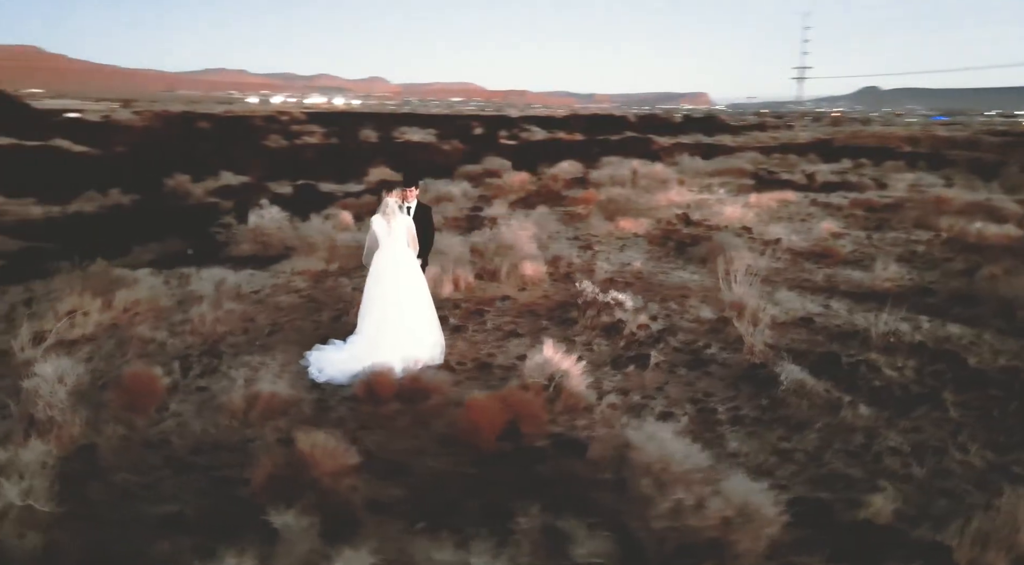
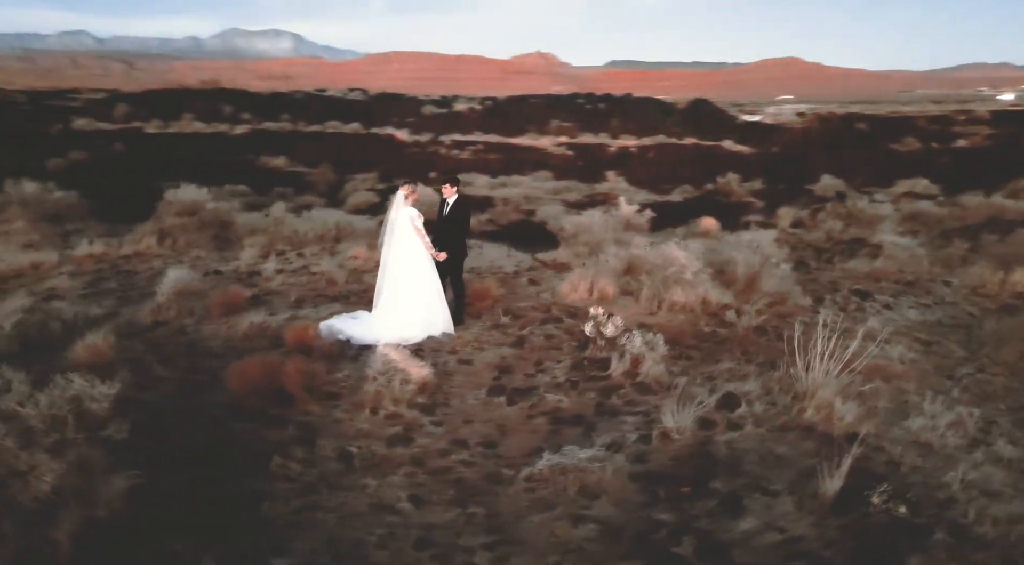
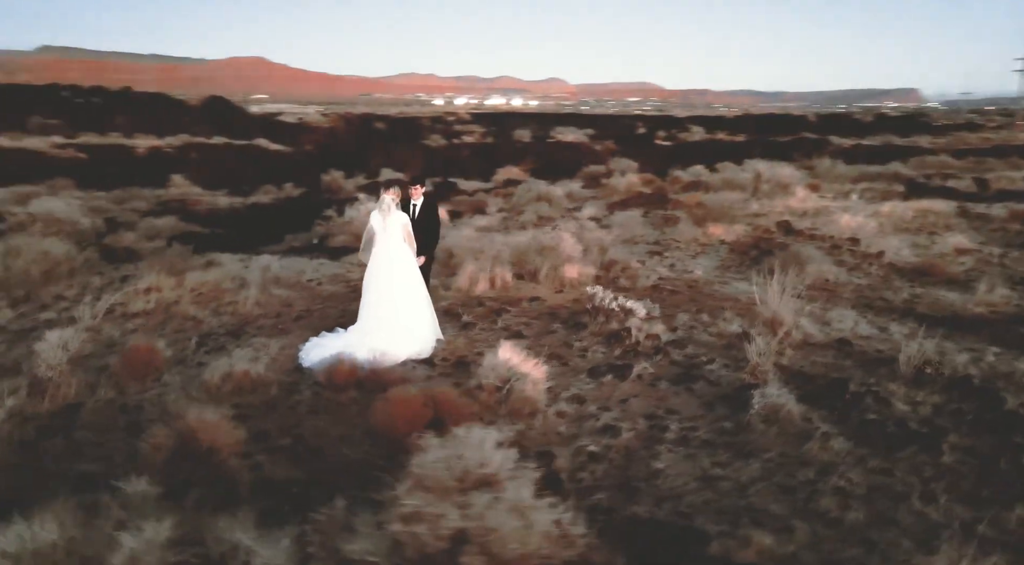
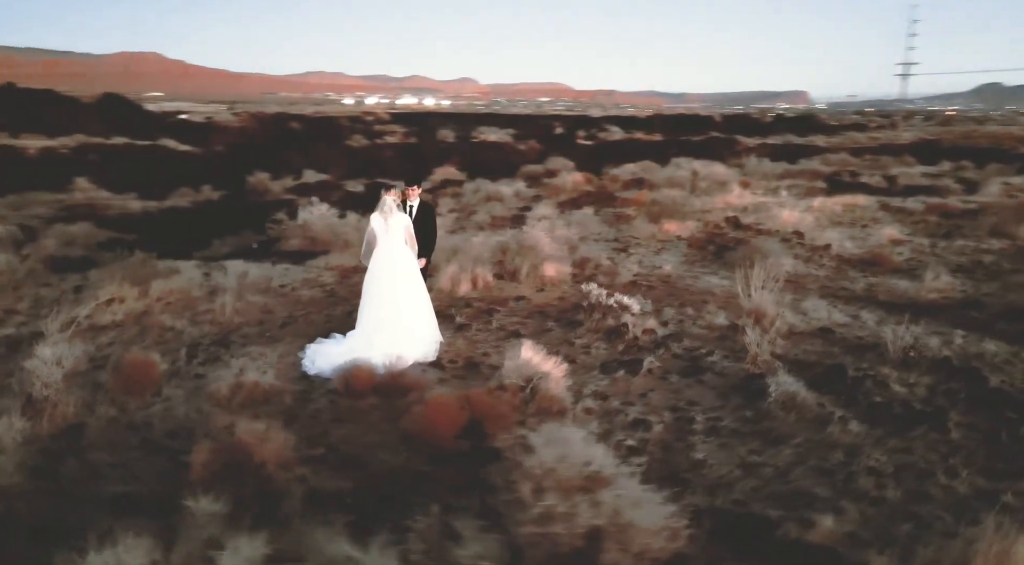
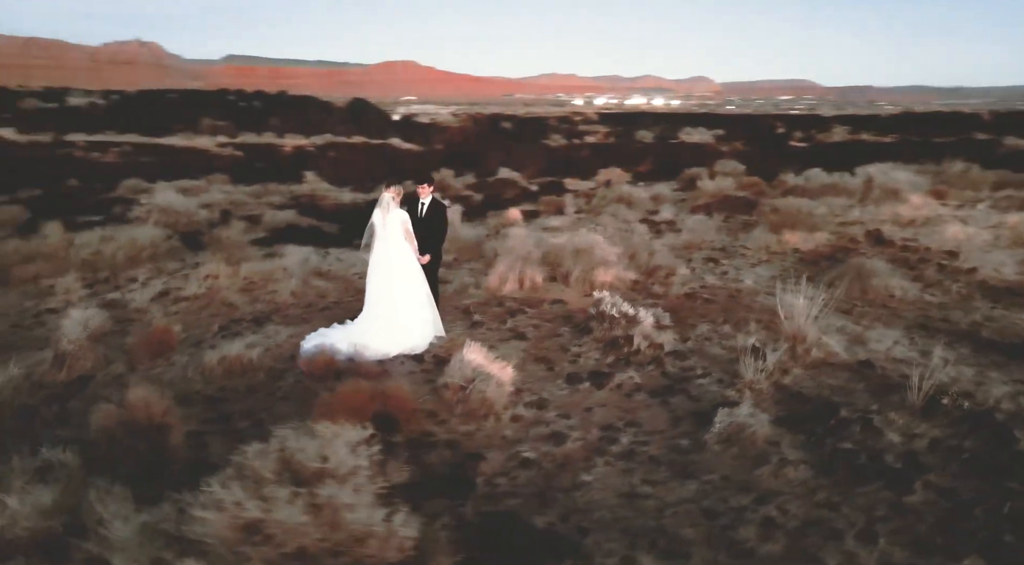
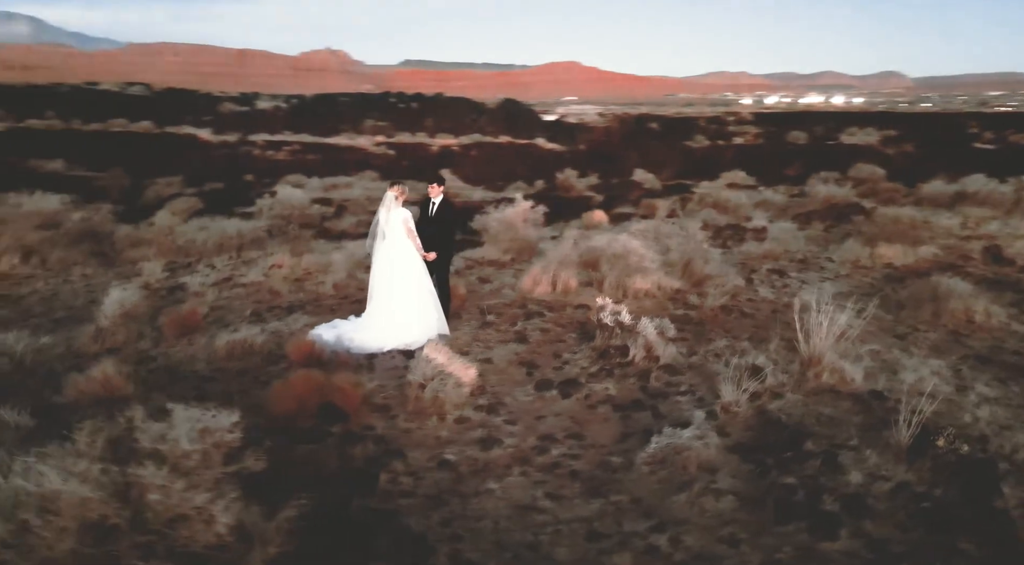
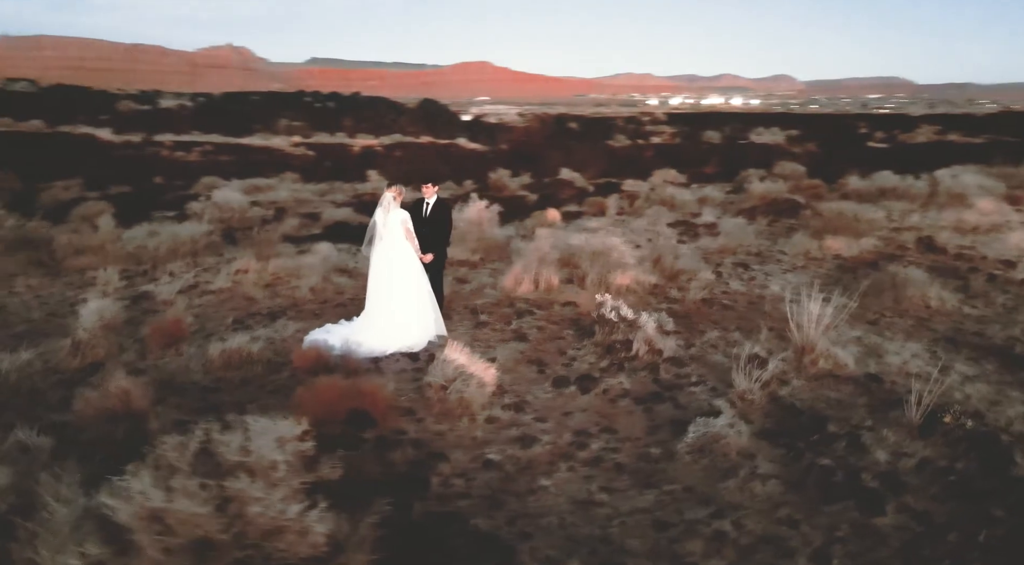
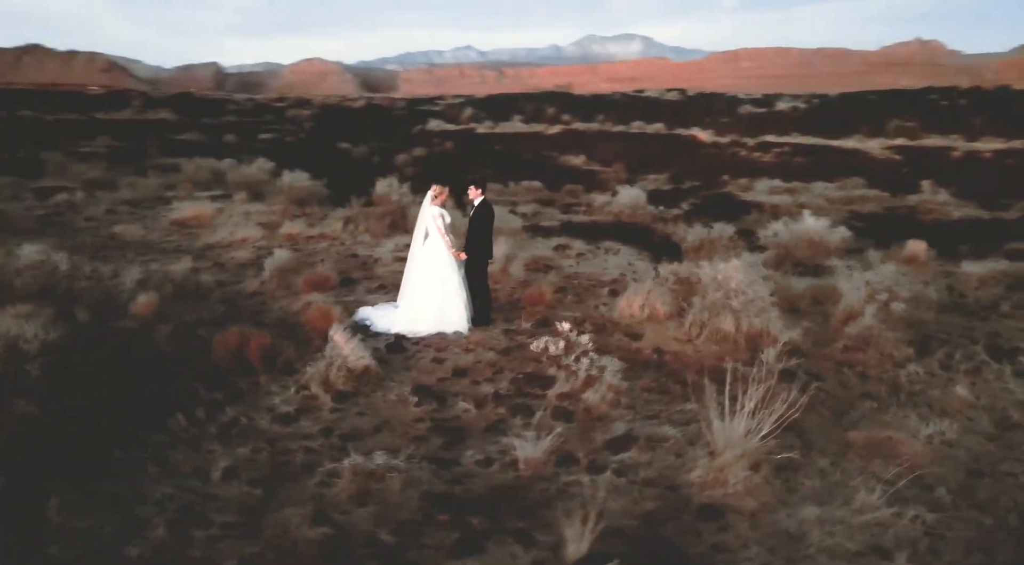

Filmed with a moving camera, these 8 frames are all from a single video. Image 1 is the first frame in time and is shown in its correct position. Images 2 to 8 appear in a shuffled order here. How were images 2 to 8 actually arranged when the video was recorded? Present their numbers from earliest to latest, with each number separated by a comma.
4, 3, 5, 7, 6, 2, 8
